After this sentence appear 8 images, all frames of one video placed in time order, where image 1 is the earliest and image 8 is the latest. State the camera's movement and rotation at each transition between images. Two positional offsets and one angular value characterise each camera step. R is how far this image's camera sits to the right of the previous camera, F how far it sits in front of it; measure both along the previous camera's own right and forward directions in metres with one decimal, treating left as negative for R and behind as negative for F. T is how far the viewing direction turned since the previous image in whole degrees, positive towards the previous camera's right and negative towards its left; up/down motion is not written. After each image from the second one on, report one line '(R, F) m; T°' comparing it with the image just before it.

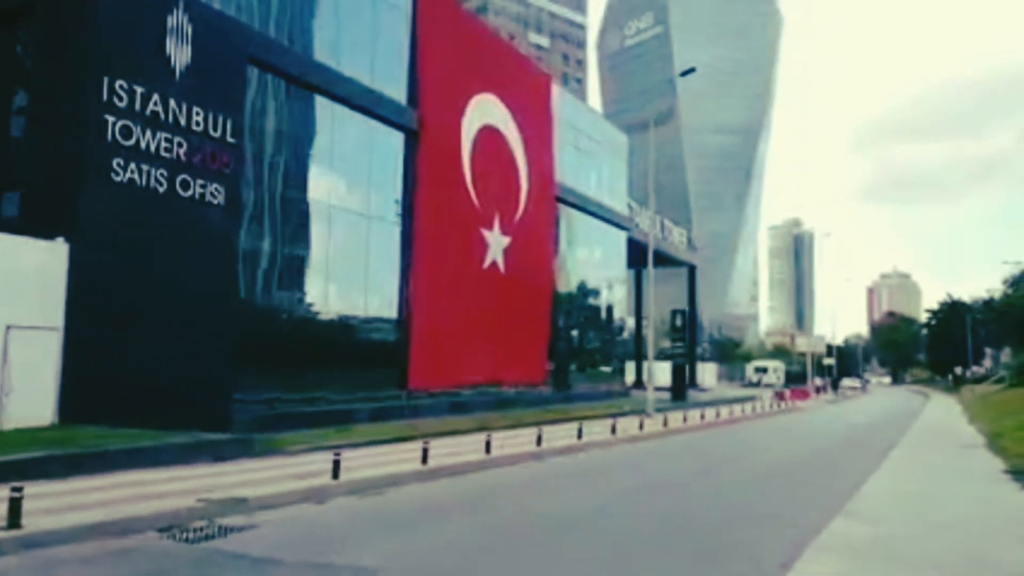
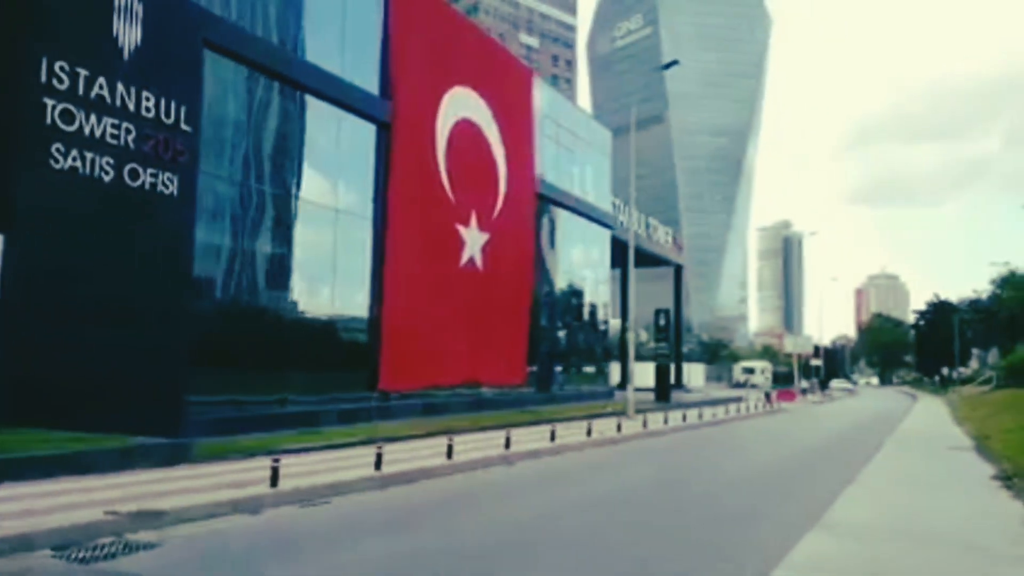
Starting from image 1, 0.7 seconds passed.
(+0.3, +0.8) m; +1°
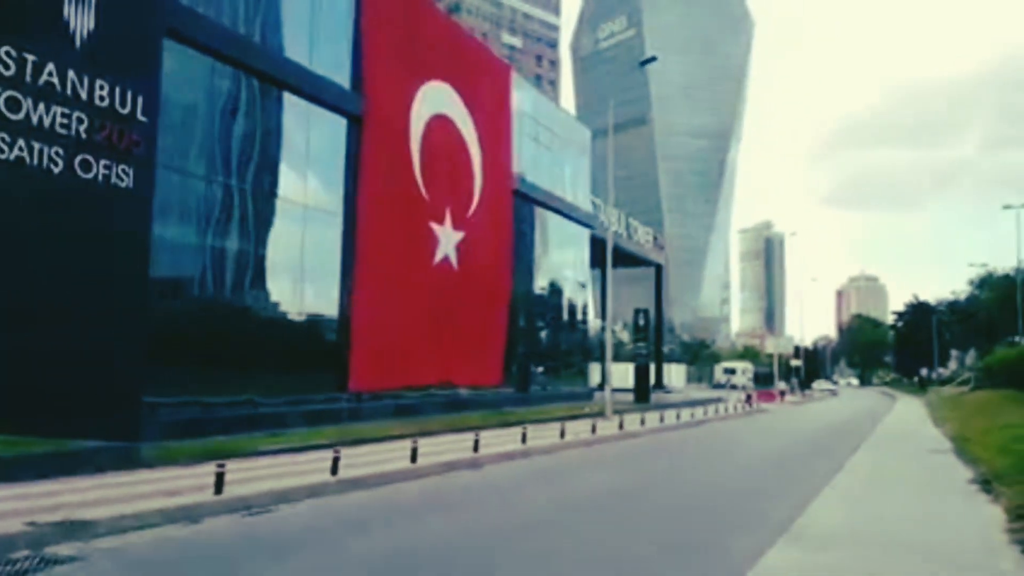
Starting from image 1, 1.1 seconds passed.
(+0.2, +0.5) m; +1°
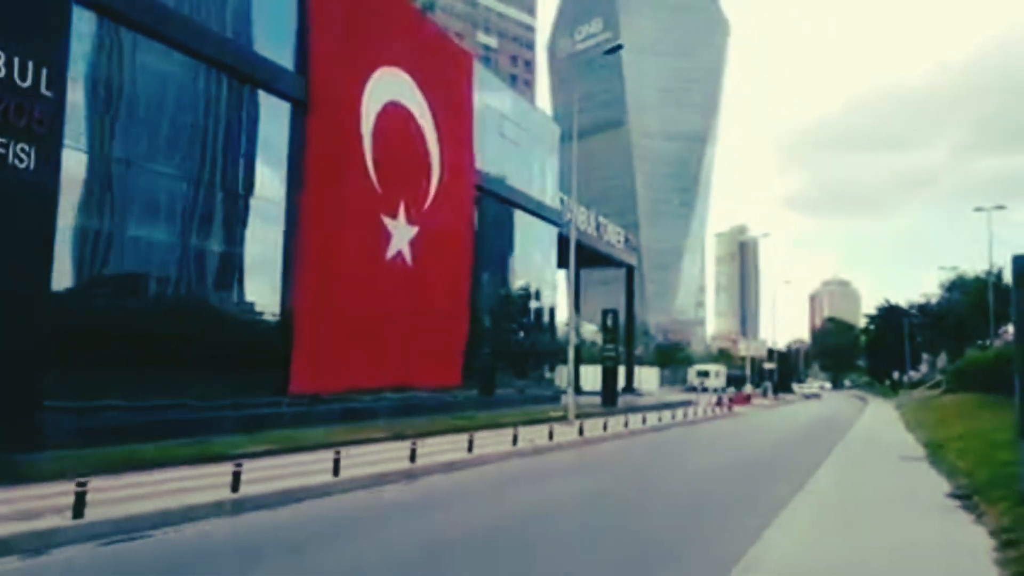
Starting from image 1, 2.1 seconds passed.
(+0.5, +1.3) m; +1°
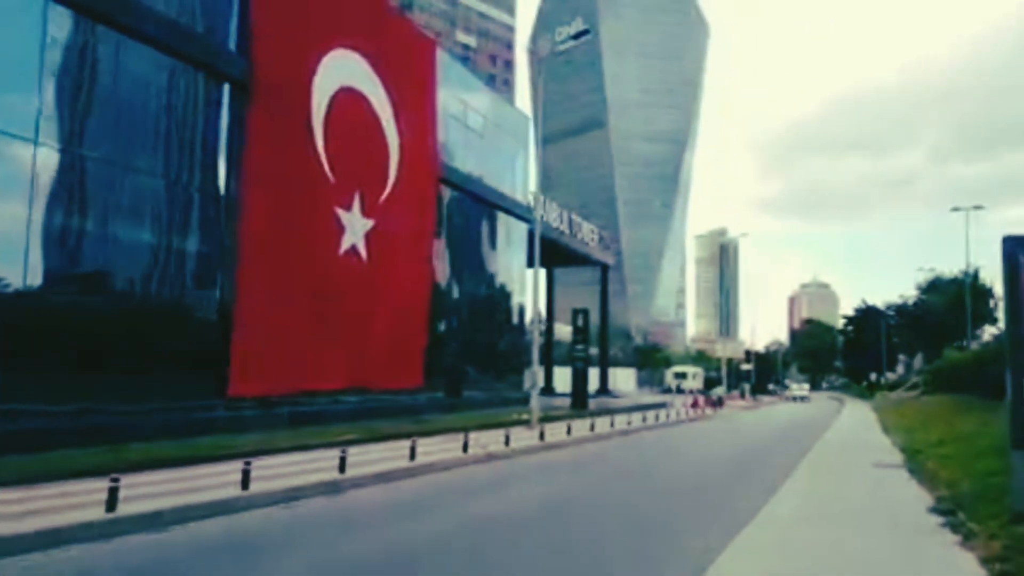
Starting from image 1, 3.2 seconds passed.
(+0.5, +1.3) m; +1°
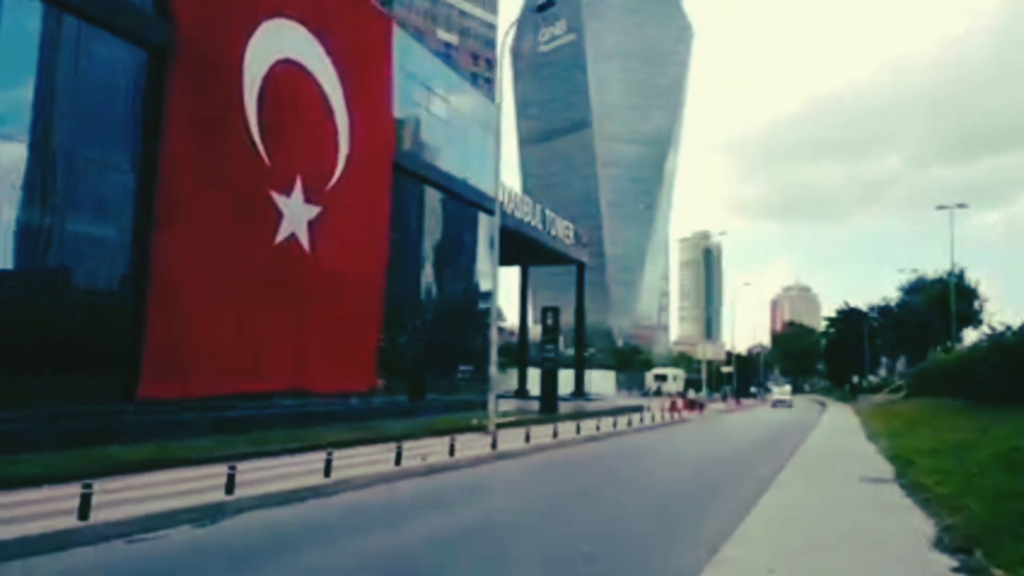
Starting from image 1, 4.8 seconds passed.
(0.0, +0.5) m; +1°
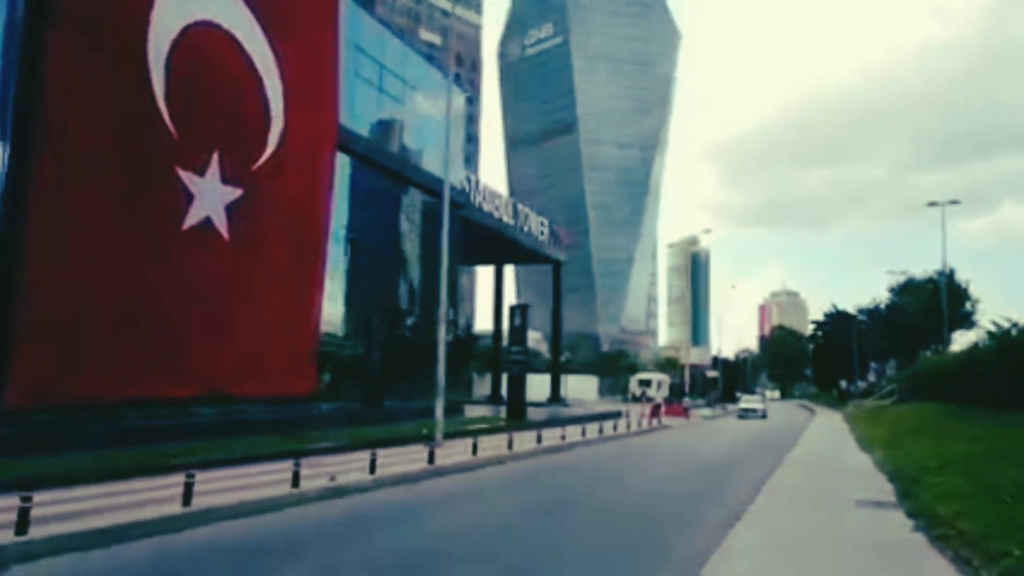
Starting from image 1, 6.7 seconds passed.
(-1.2, -2.6) m; +1°
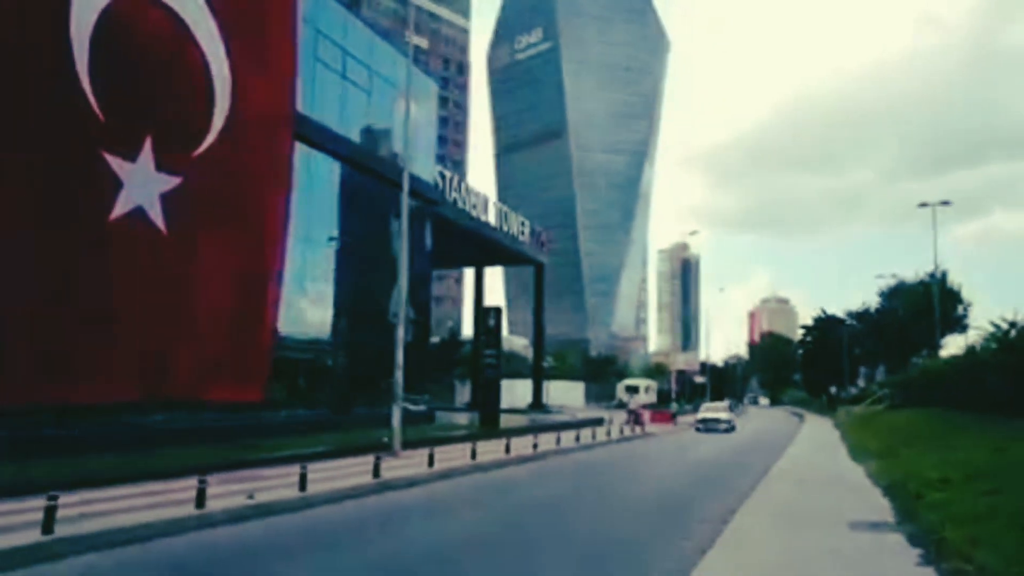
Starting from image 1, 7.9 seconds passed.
(+0.6, +2.1) m; +1°
